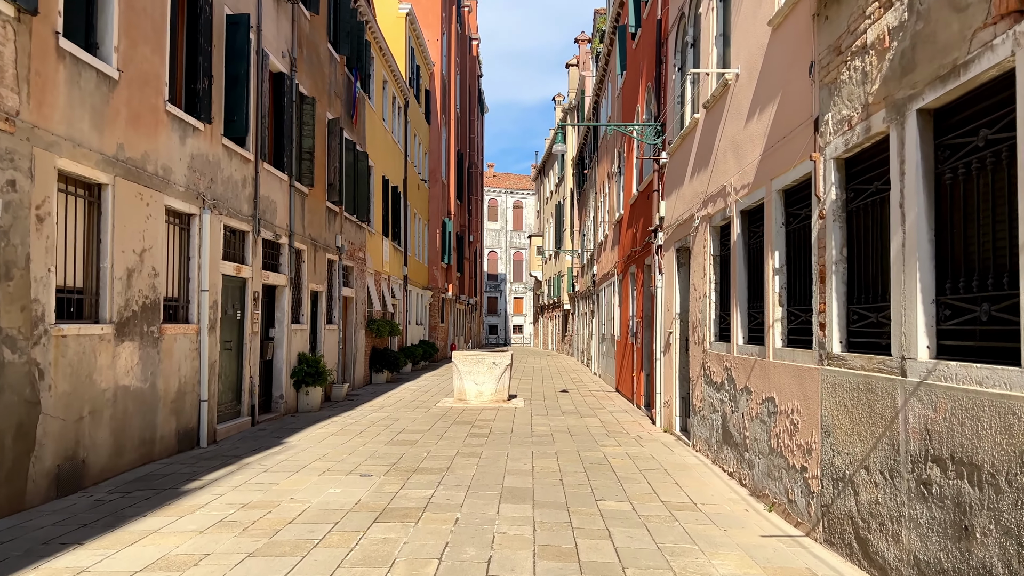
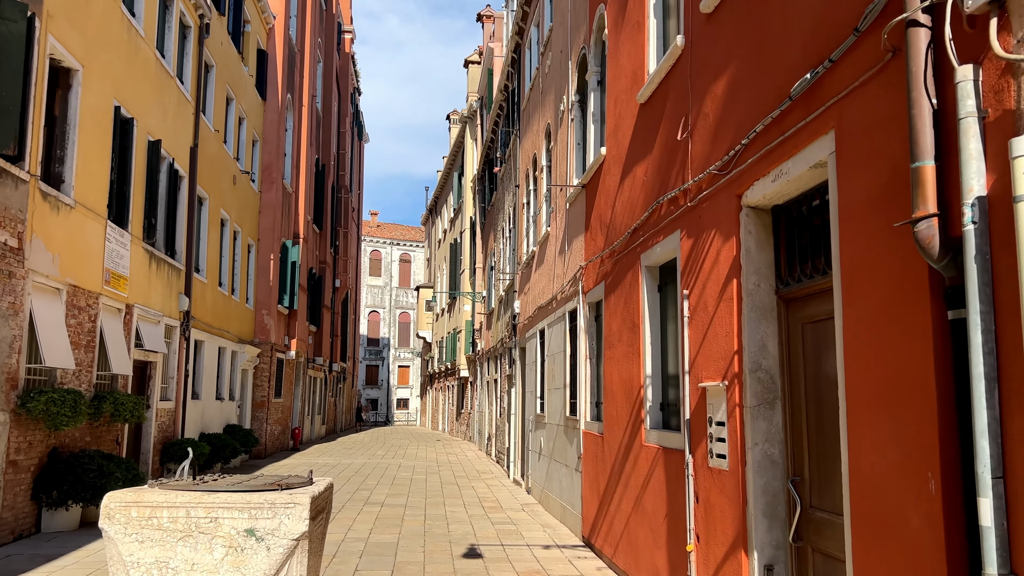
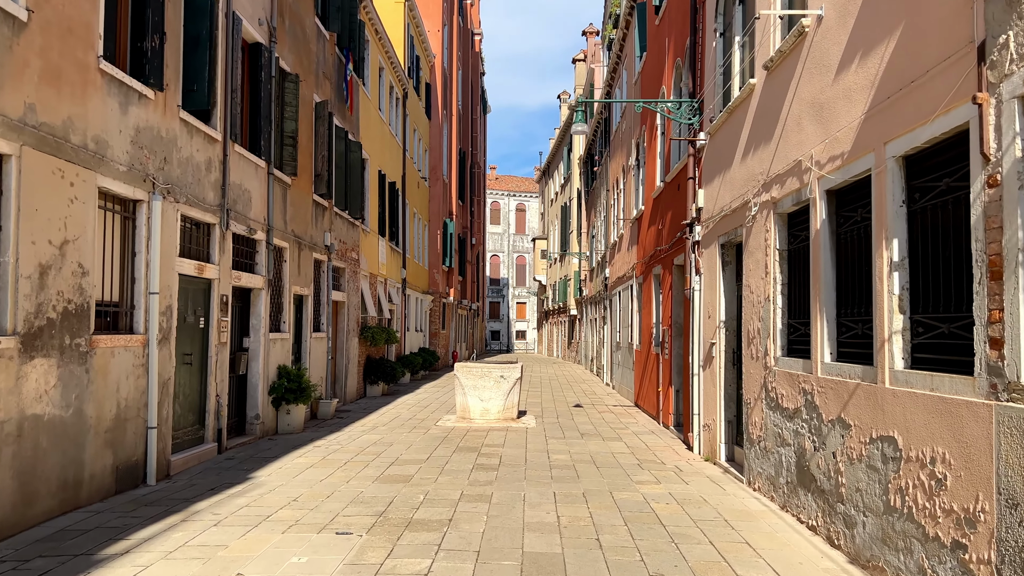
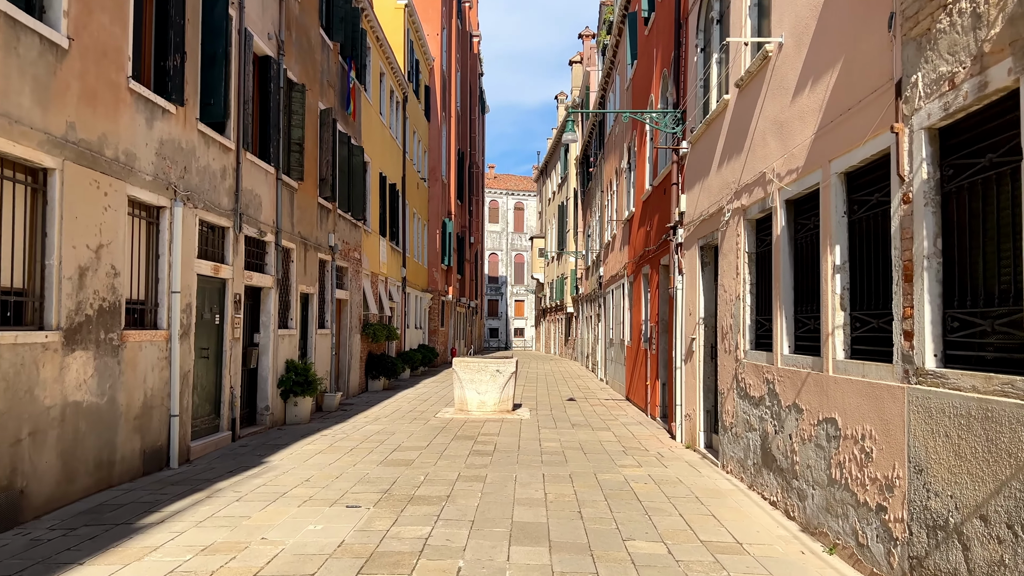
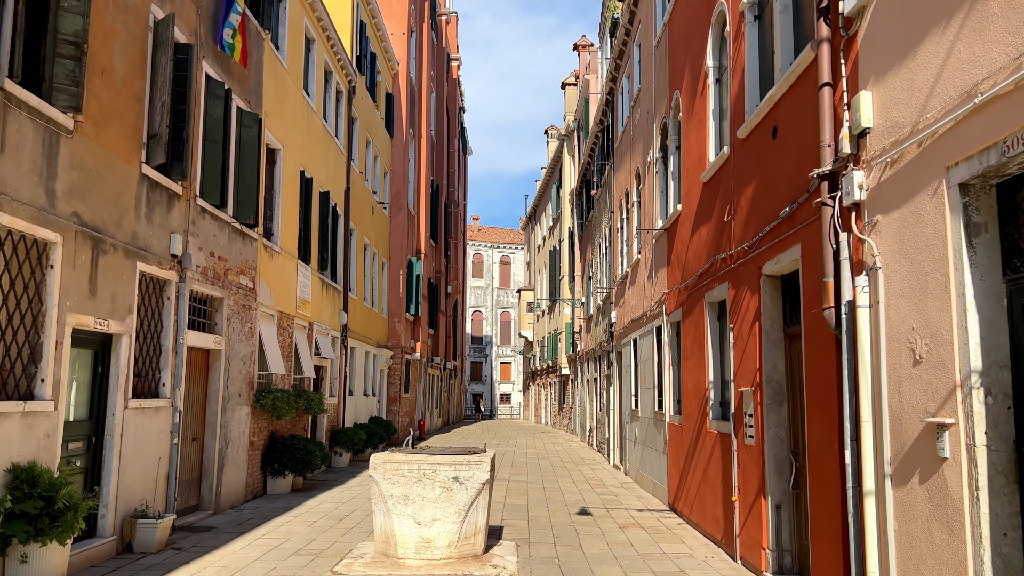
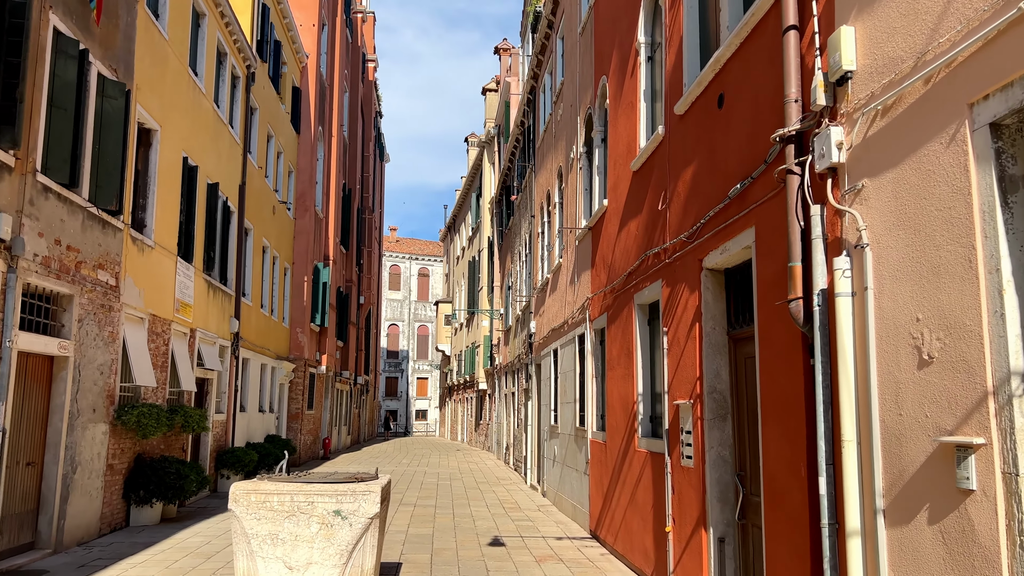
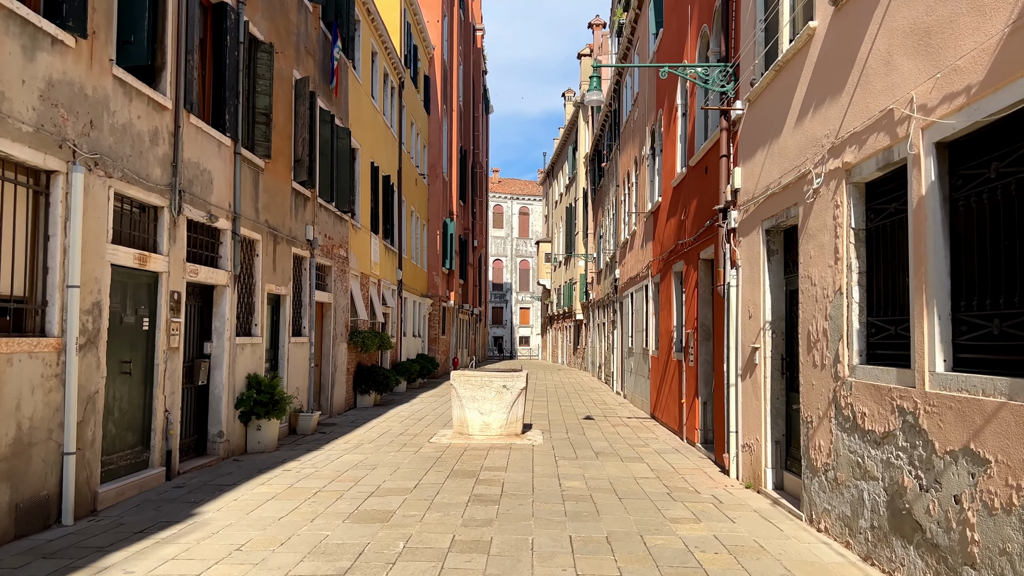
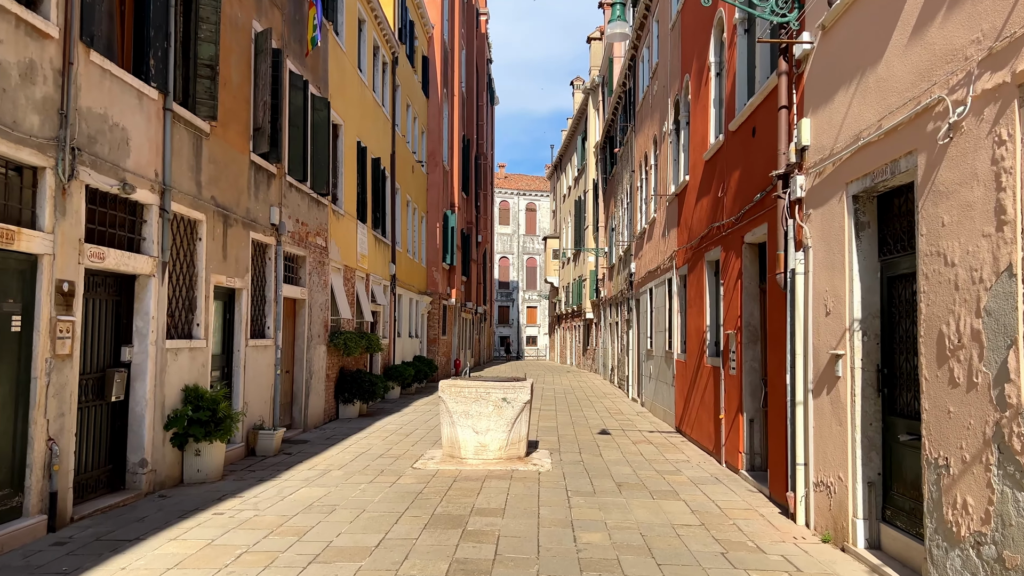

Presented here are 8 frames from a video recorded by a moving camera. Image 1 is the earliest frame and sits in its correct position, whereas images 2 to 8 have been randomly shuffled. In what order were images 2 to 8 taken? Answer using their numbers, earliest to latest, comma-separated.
4, 3, 7, 8, 5, 6, 2
